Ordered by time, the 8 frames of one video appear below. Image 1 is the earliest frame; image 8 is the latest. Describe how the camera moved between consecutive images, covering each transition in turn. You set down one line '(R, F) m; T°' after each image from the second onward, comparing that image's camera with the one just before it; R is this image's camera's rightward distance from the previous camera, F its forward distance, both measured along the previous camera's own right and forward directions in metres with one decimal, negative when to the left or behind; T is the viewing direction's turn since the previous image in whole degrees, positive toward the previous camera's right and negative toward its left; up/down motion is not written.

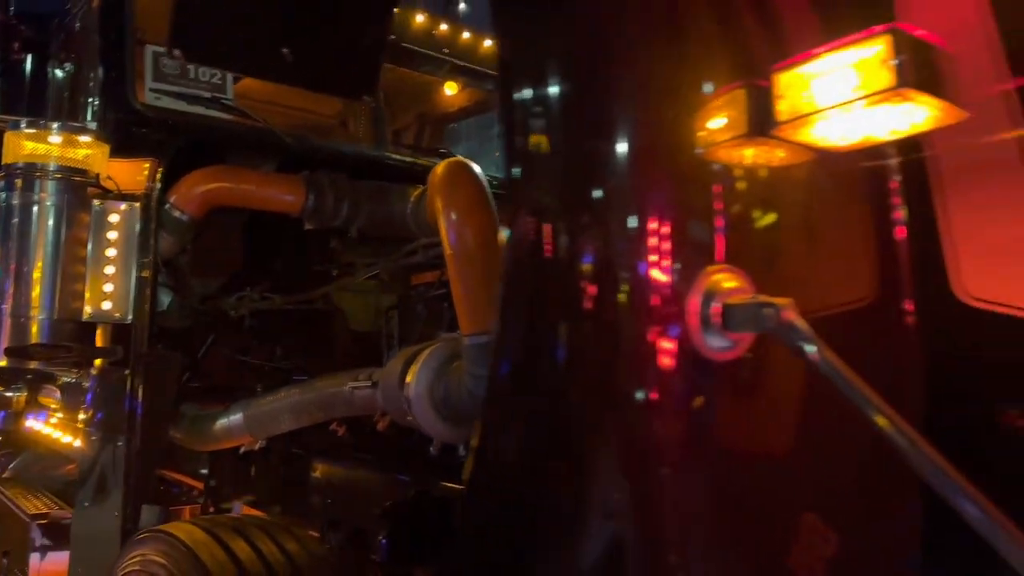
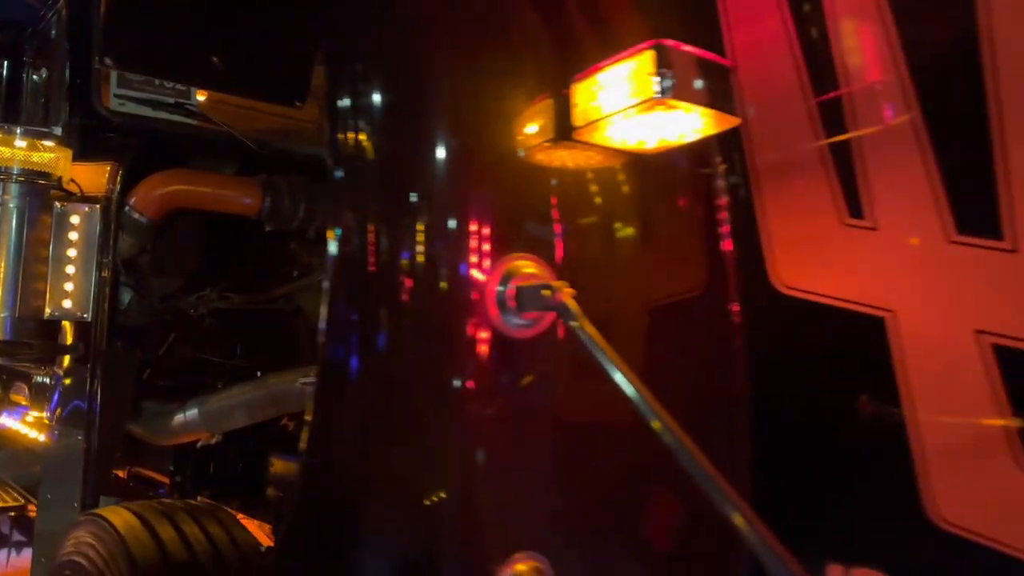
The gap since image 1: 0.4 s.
(+0.2, -0.1) m; 0°
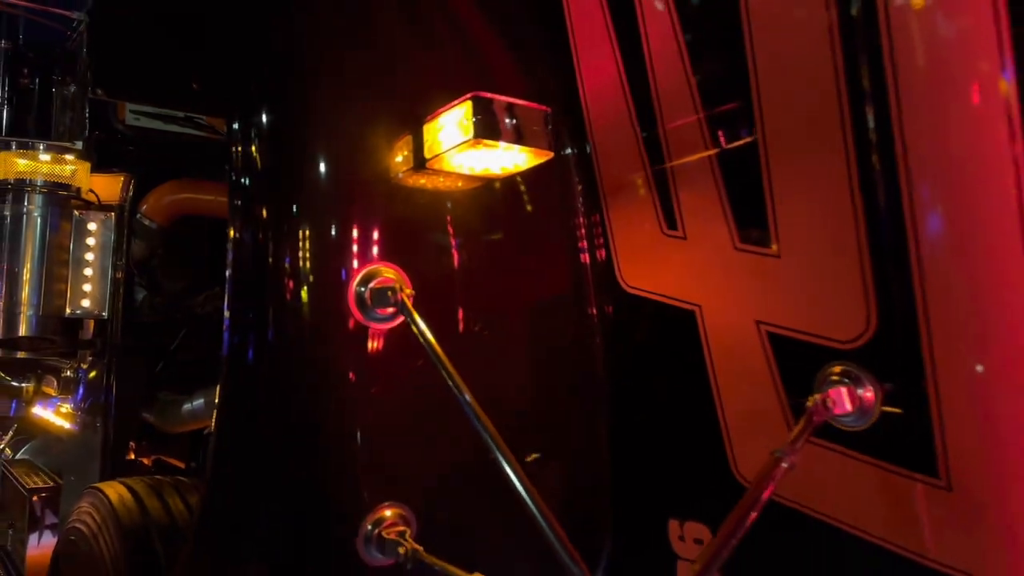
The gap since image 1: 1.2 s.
(+0.2, -0.2) m; -3°
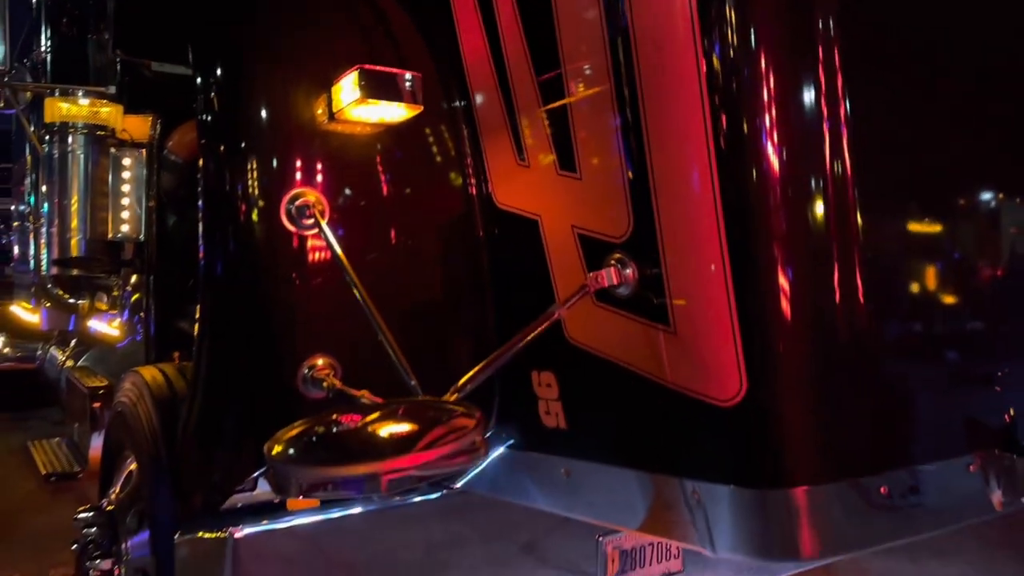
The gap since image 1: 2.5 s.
(+0.3, -0.4) m; -3°
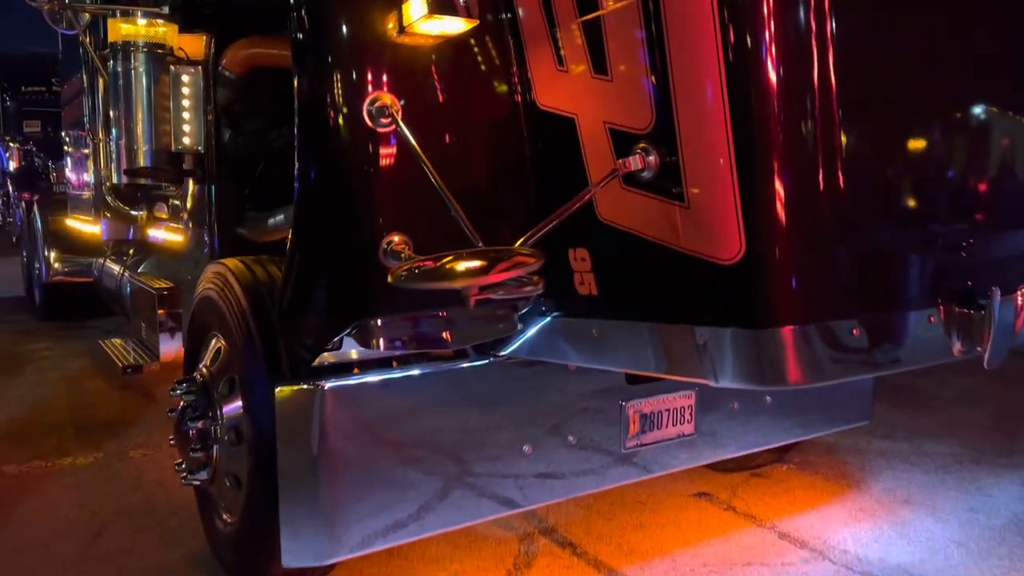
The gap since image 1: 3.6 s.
(-0.1, -0.3) m; -1°
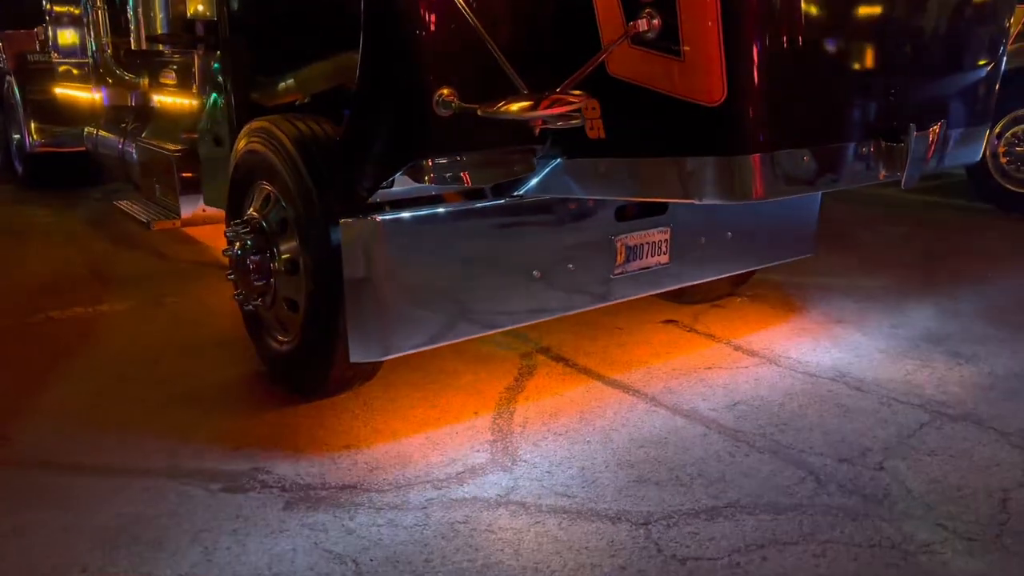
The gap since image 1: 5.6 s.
(-0.2, -0.5) m; +3°
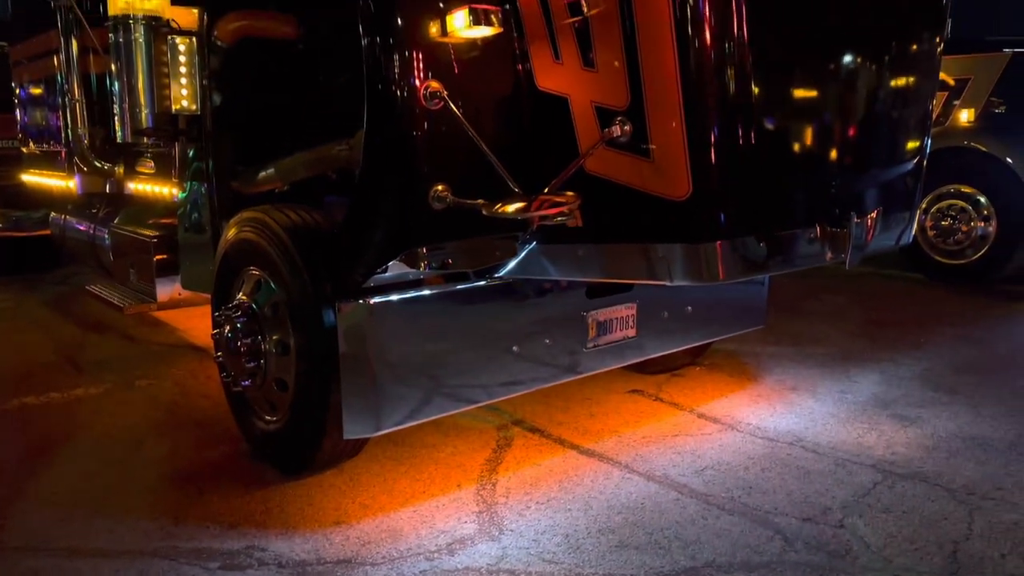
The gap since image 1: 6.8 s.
(-0.1, -0.2) m; +4°
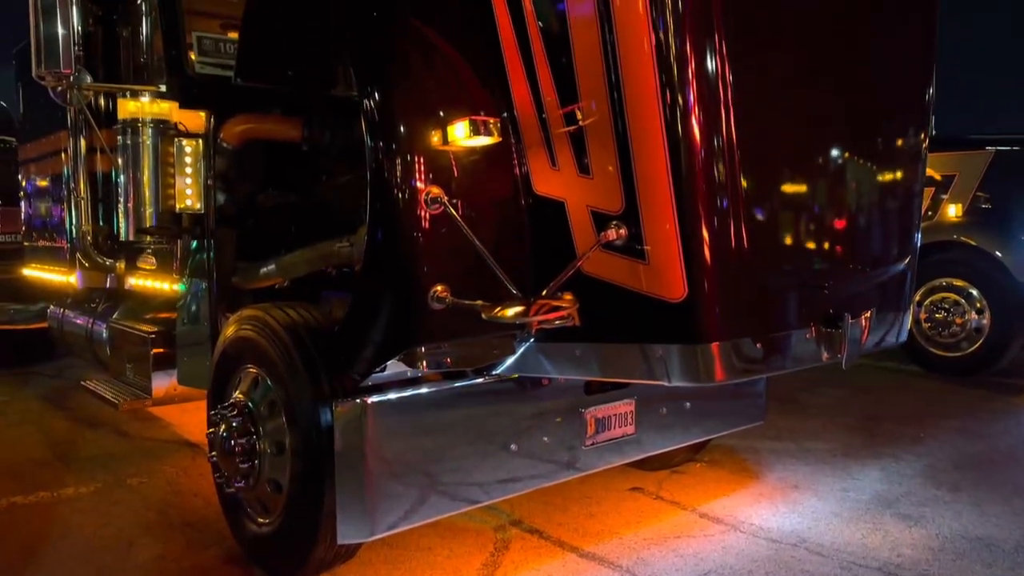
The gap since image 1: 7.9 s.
(0.0, 0.0) m; 0°
